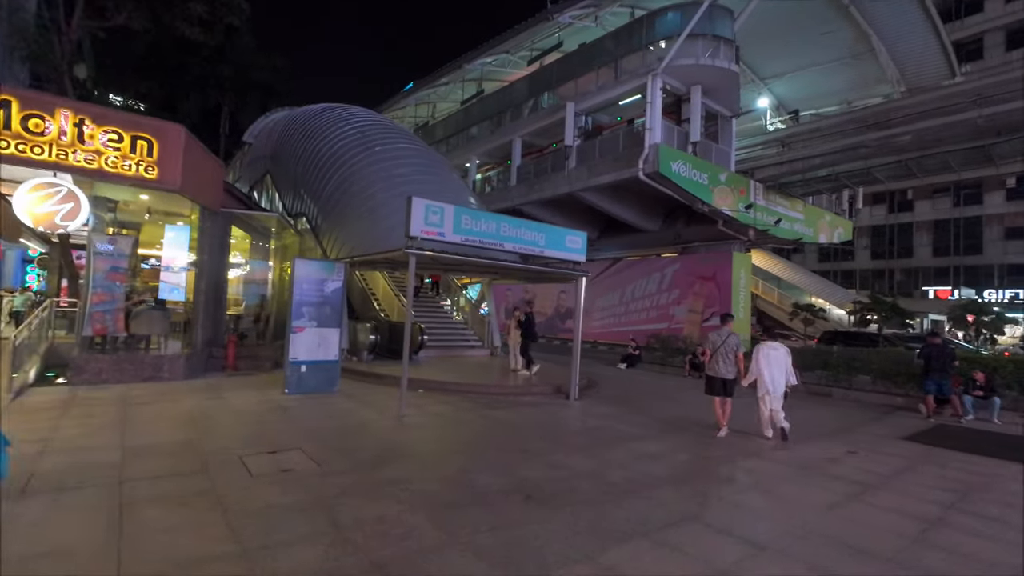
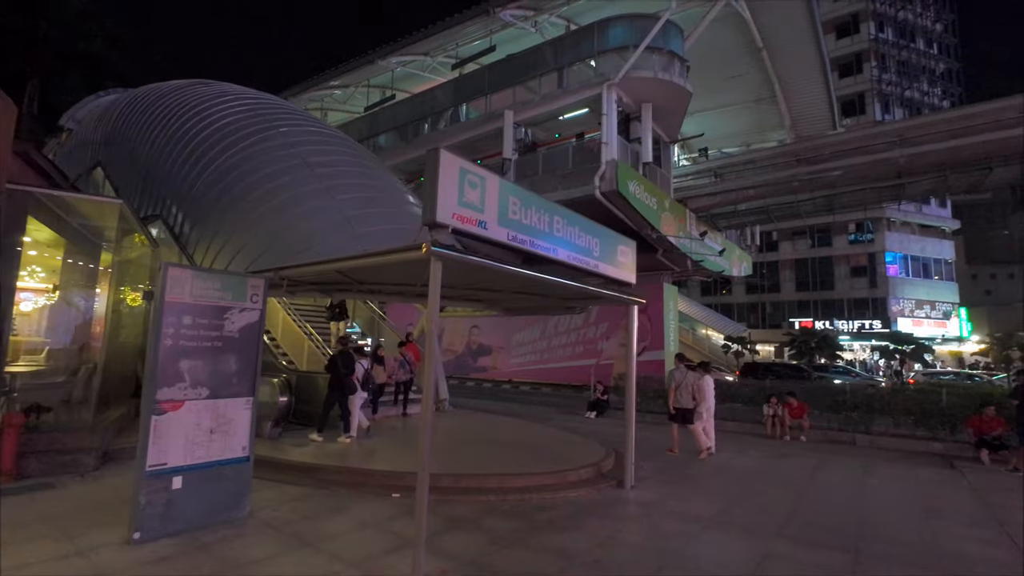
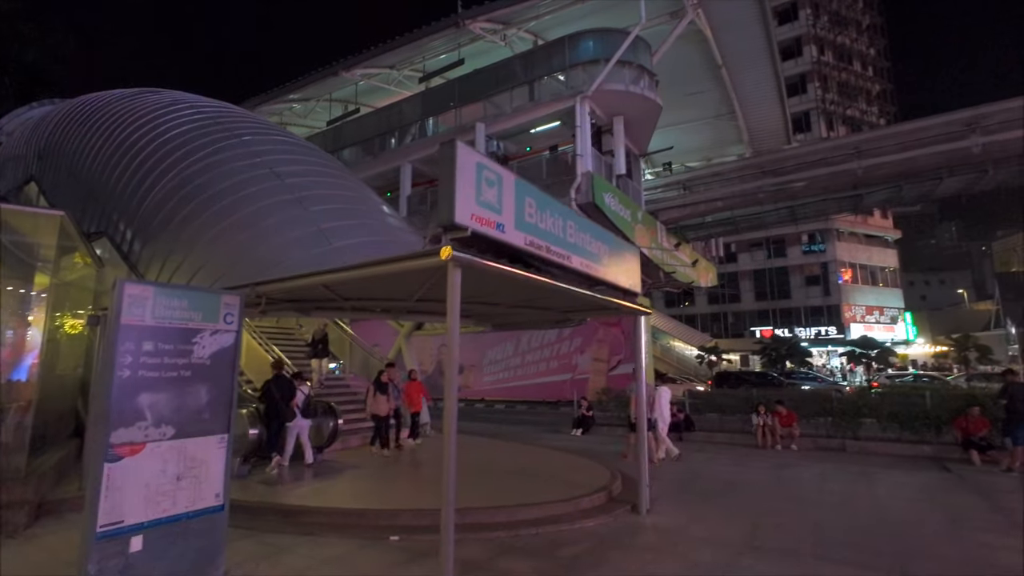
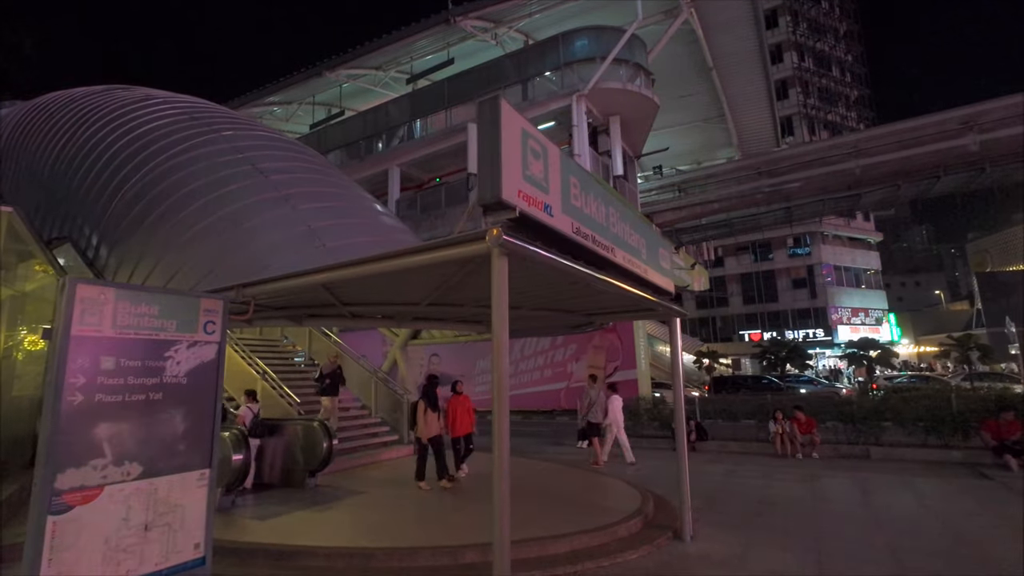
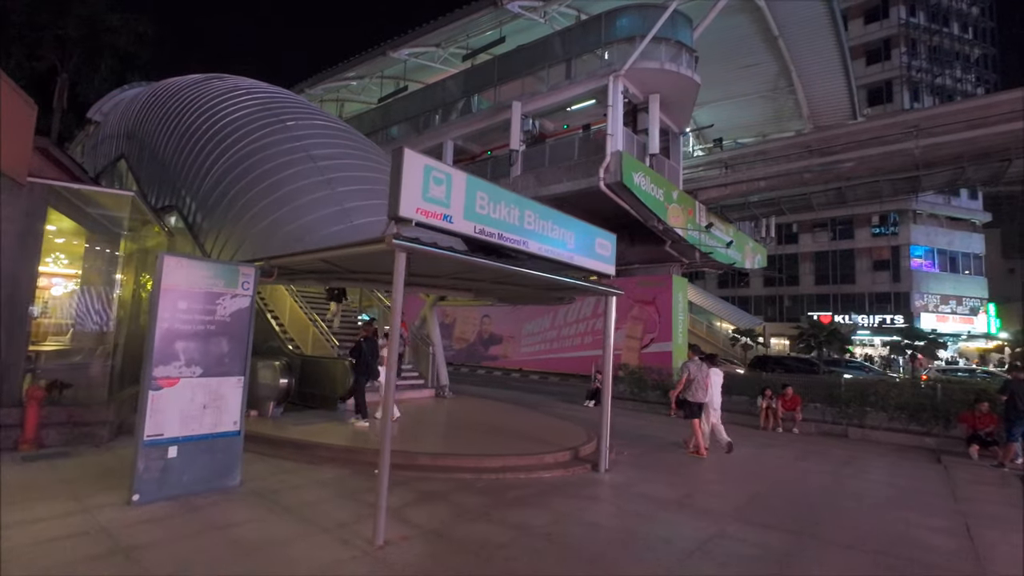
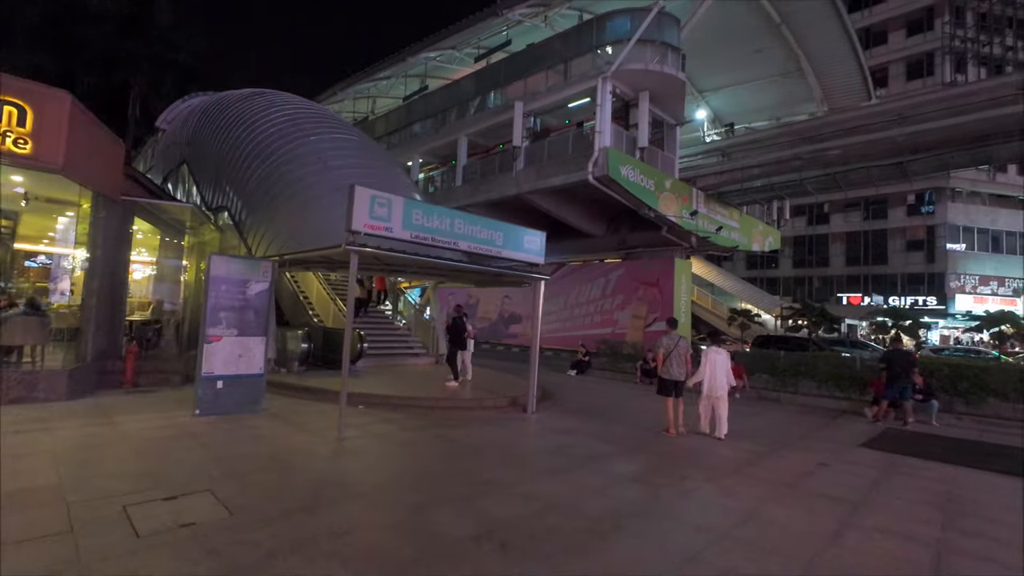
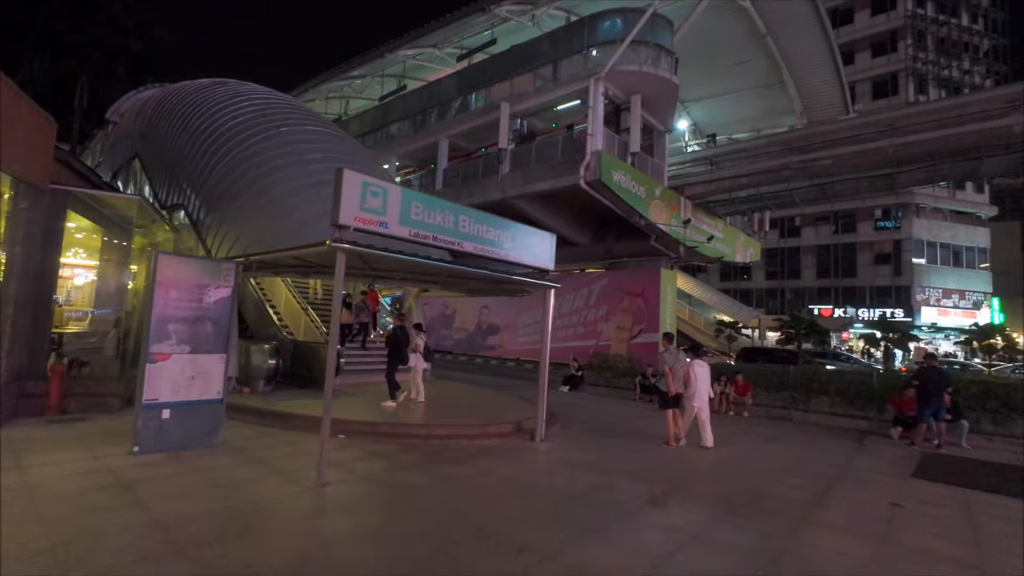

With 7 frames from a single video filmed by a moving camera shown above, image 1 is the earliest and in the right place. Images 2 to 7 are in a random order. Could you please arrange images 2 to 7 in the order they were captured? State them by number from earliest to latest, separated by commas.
6, 7, 5, 2, 3, 4
